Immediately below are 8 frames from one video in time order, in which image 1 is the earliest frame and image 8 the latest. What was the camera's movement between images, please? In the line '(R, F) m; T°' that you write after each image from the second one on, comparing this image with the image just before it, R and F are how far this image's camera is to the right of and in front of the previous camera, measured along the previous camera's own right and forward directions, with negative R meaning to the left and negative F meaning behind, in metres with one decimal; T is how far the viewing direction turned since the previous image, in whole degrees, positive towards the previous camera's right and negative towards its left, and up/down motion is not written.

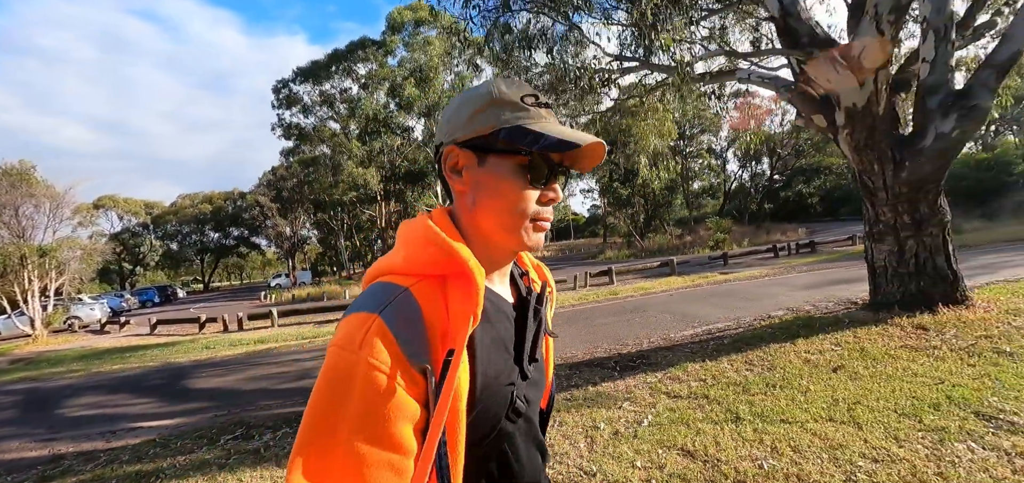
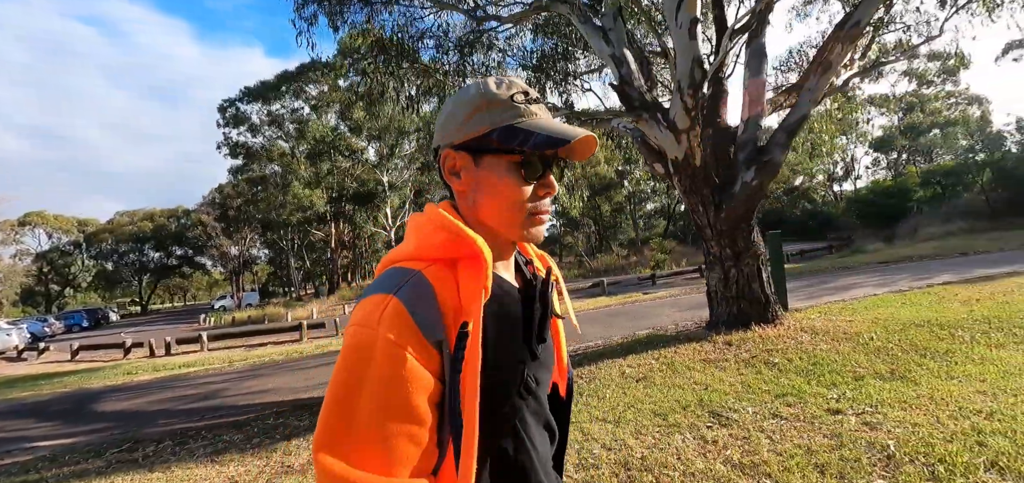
(+0.9, -0.7) m; +5°
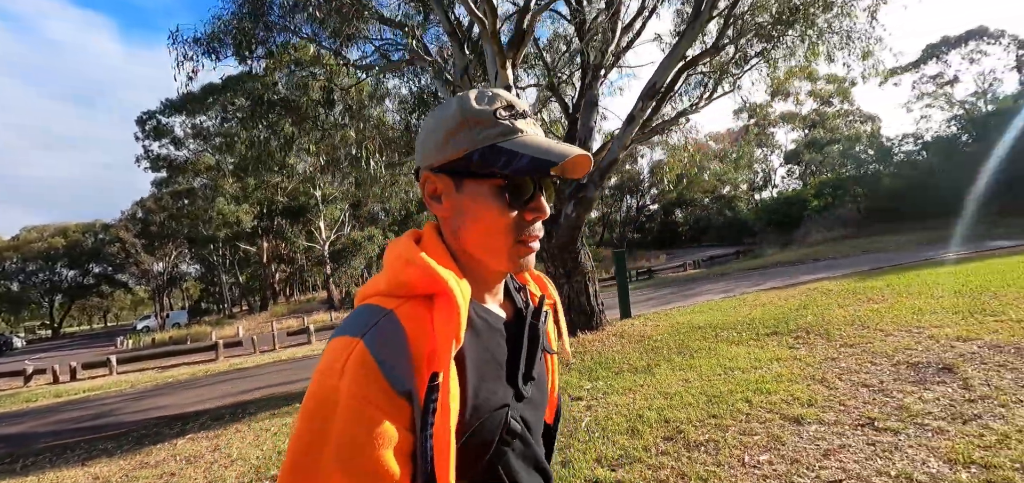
(+1.2, -1.1) m; +6°
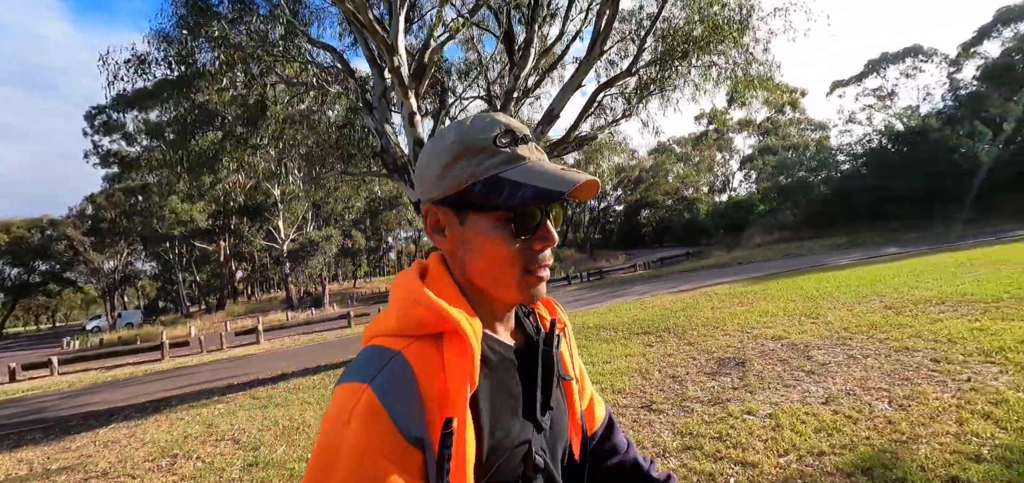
(+1.0, -0.9) m; +3°
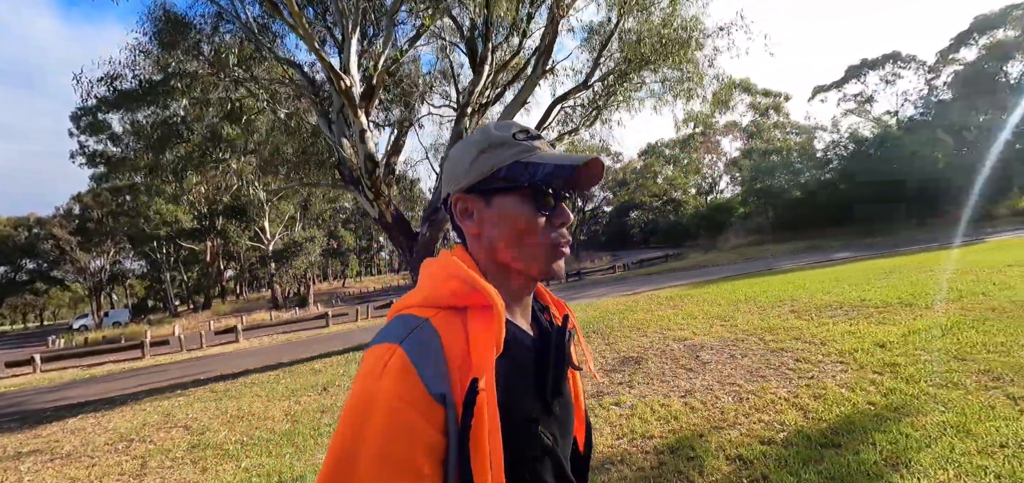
(+0.8, -0.7) m; +1°
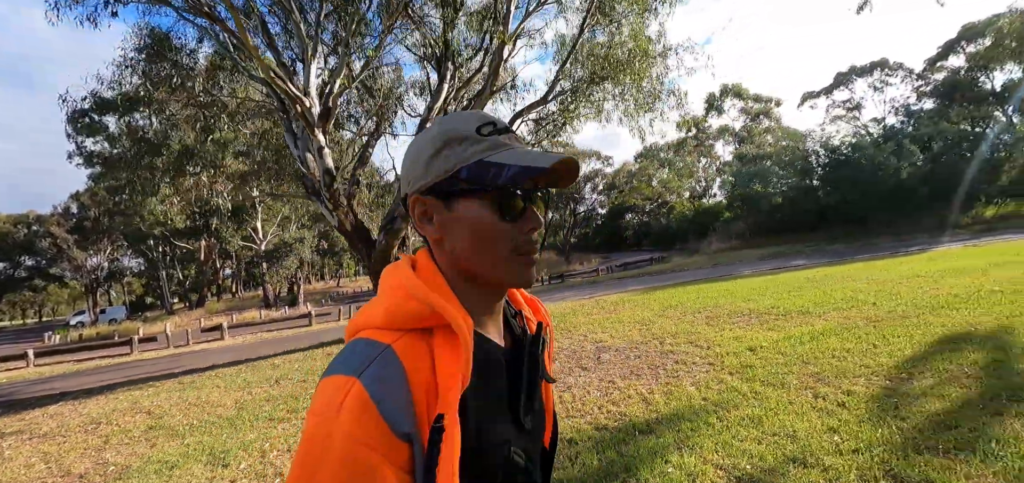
(+1.0, -0.8) m; 0°
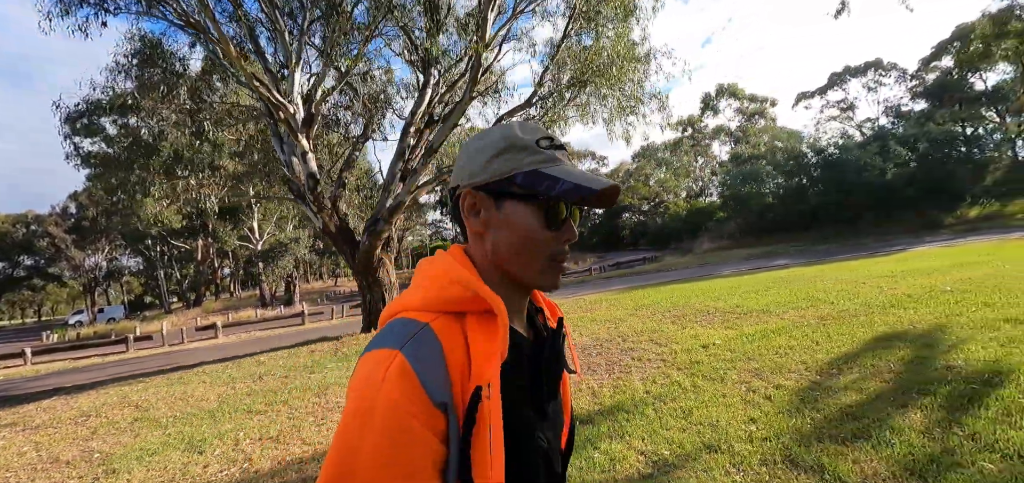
(+0.4, -0.3) m; 0°
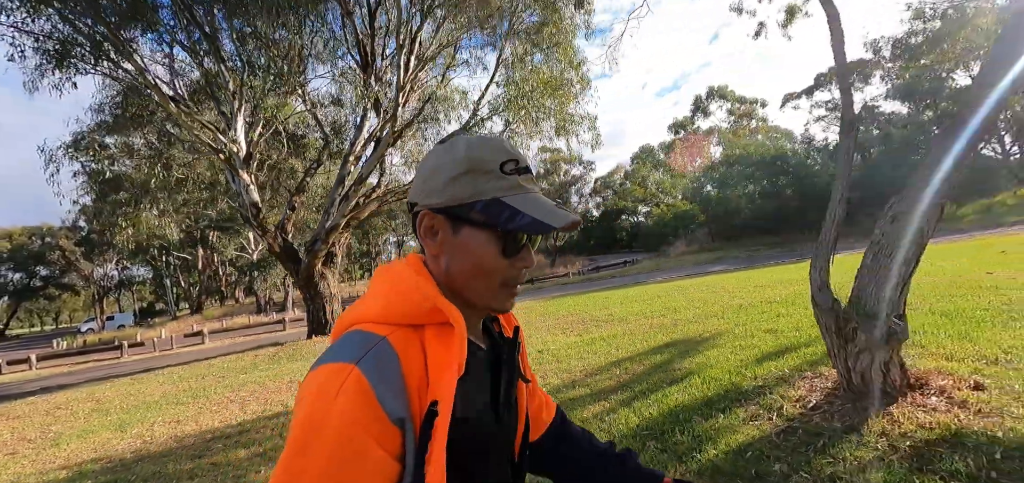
(+2.2, -1.5) m; -1°
